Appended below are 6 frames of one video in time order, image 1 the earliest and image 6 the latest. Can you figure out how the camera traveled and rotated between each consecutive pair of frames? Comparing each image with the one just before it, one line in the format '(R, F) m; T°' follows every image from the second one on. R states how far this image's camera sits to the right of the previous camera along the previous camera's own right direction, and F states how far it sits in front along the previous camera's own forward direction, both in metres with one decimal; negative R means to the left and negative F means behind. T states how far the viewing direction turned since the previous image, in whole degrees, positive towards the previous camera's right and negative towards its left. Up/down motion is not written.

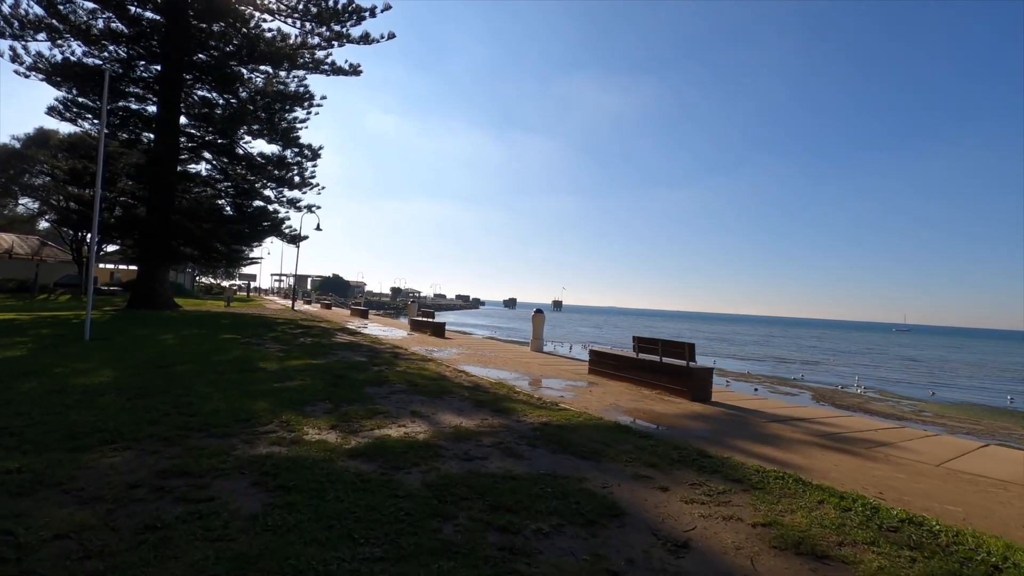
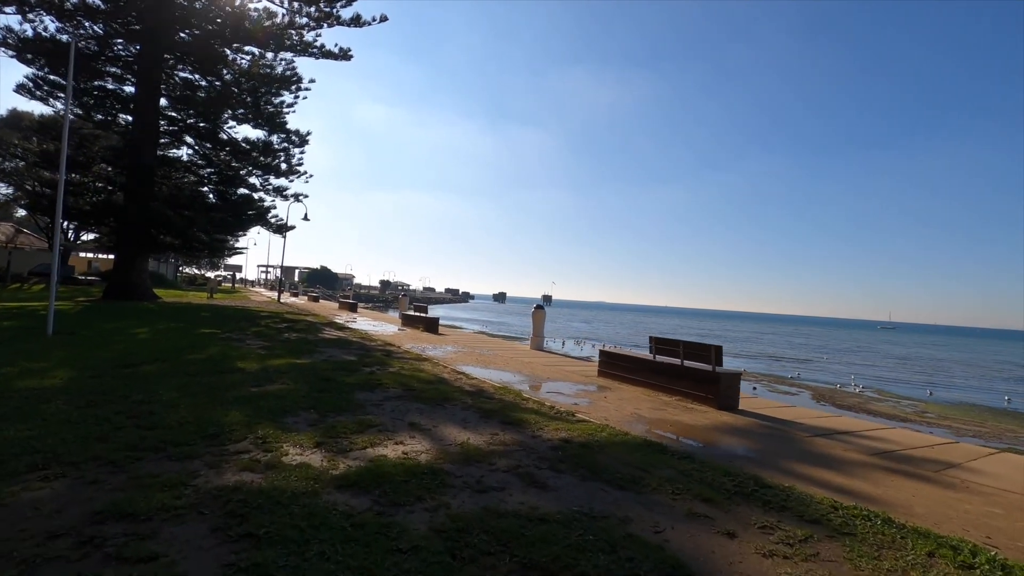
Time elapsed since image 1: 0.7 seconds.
(-0.3, +1.0) m; +1°
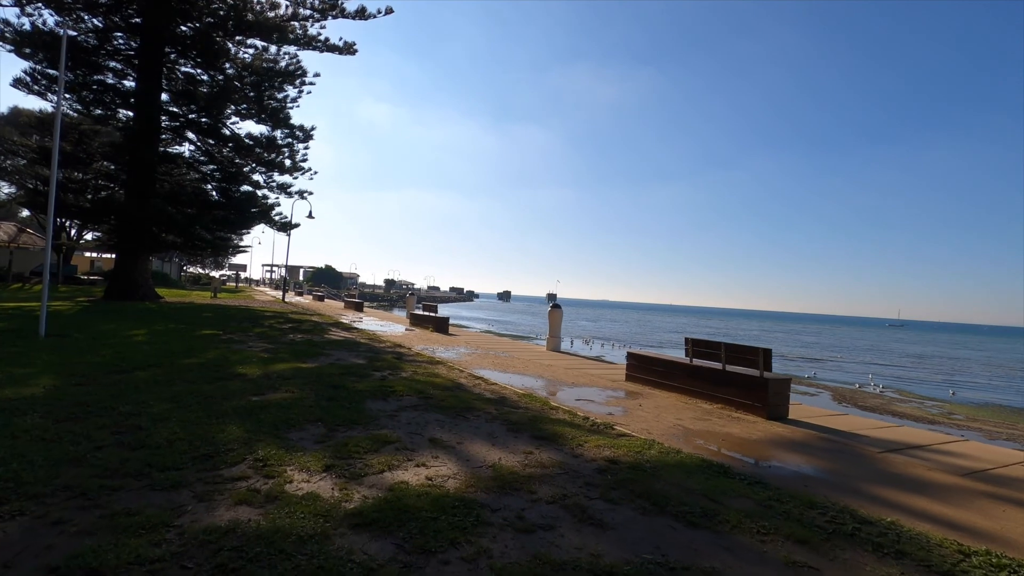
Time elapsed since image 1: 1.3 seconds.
(-0.3, +0.8) m; 0°
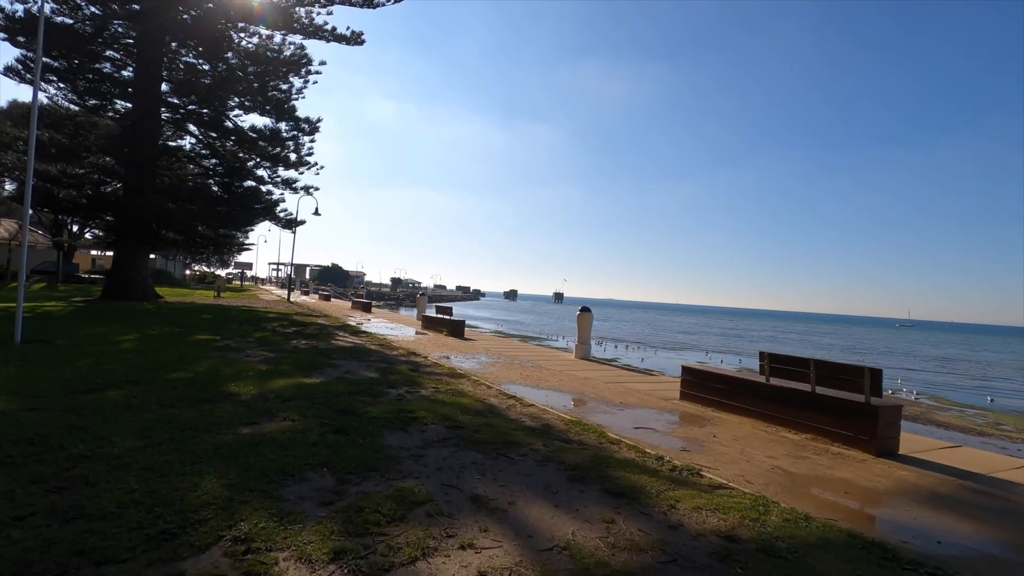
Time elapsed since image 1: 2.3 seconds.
(-0.5, +1.4) m; -1°
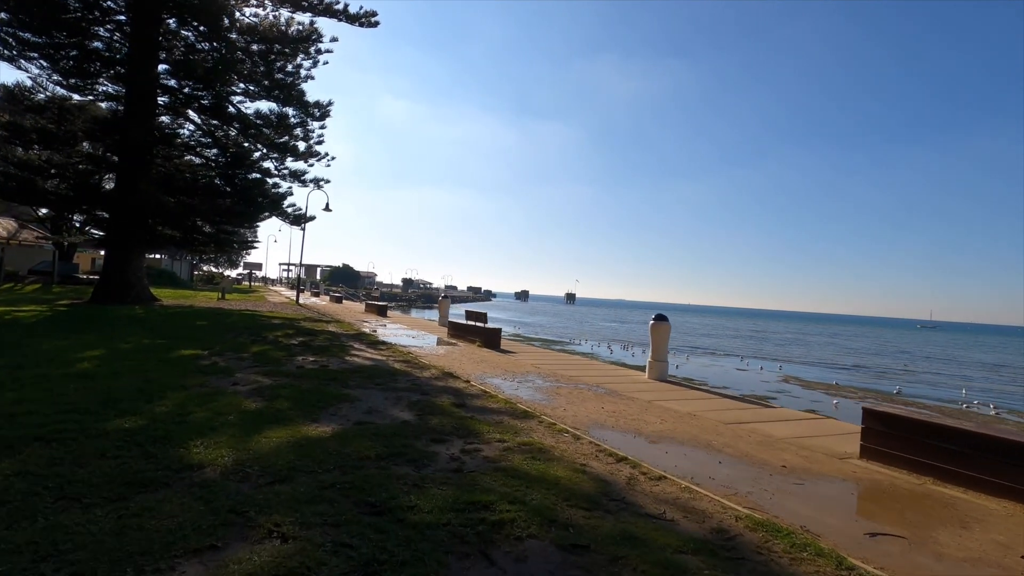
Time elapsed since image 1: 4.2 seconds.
(-0.9, +2.8) m; -1°
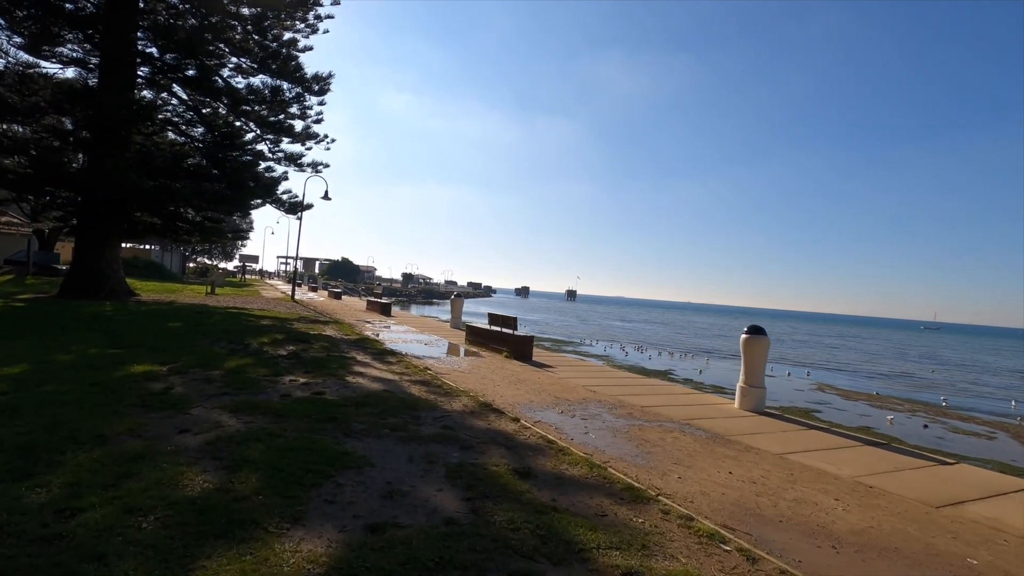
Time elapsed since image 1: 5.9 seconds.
(-0.8, +2.6) m; 0°
